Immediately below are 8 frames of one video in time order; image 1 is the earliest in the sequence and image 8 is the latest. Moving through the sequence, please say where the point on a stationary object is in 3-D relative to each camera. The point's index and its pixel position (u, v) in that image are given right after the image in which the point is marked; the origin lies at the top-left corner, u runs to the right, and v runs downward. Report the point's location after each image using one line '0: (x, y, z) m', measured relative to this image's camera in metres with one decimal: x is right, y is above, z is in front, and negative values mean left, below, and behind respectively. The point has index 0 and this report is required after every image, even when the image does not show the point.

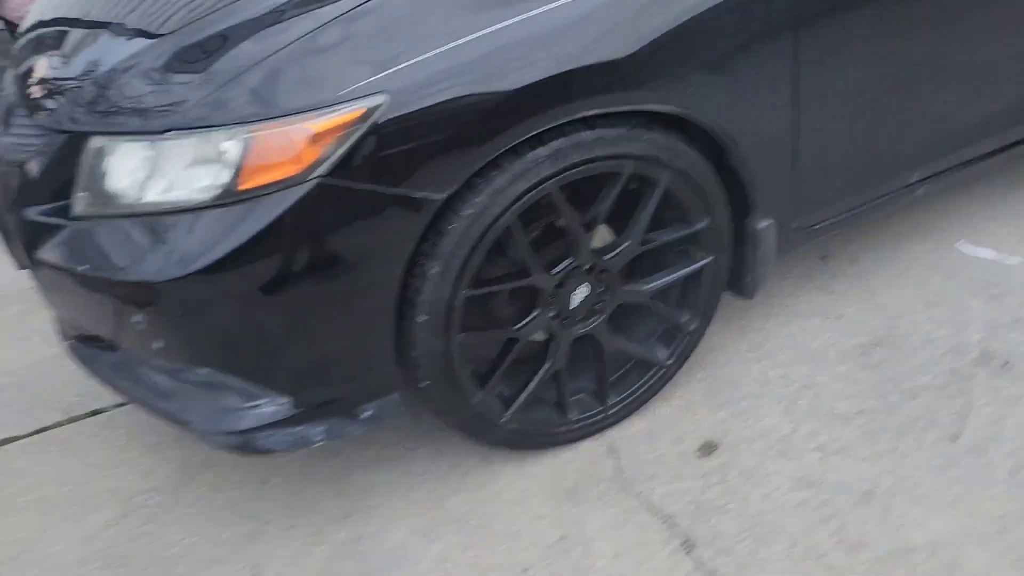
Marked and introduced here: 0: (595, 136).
0: (+0.2, +0.3, +1.7) m
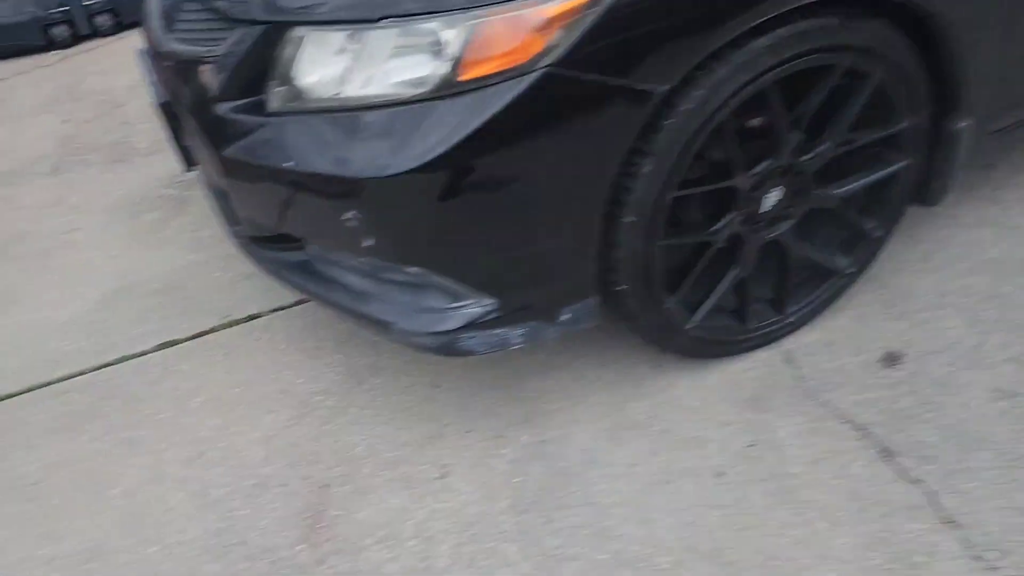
0: (+0.6, +0.5, +1.6) m
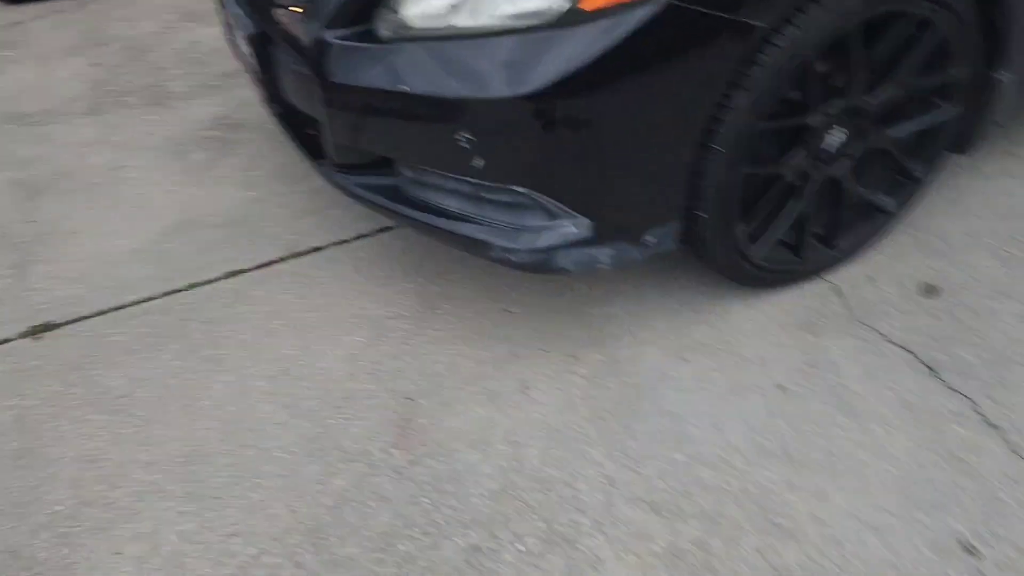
0: (+0.8, +0.7, +1.7) m
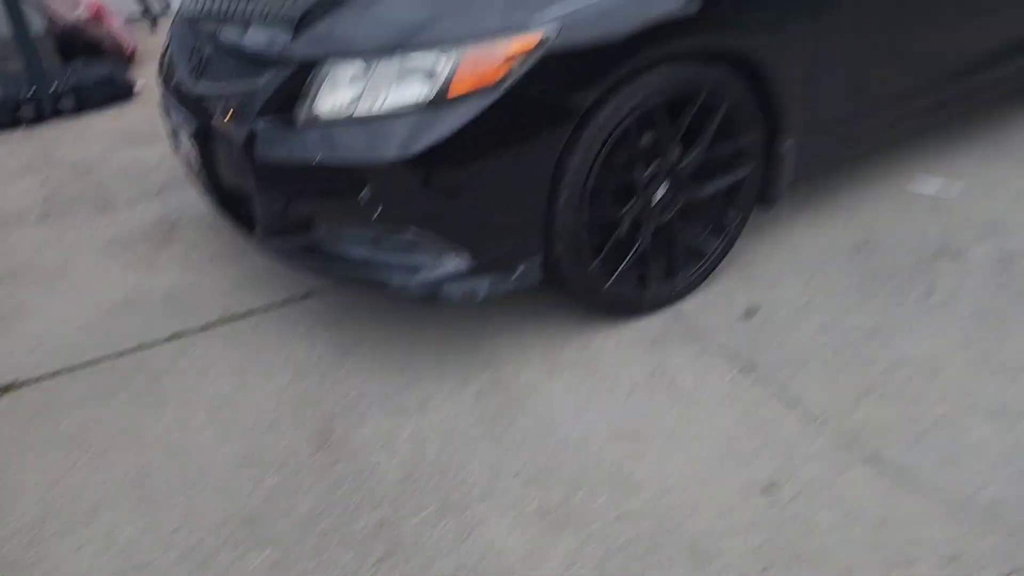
0: (+0.5, +0.6, +2.3) m
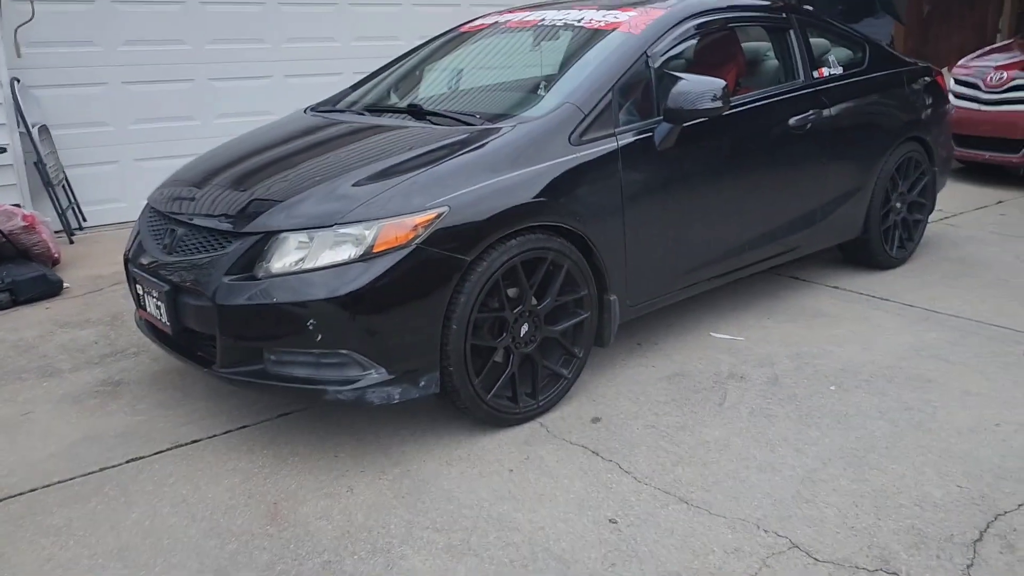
0: (+0.1, +0.2, +3.4) m
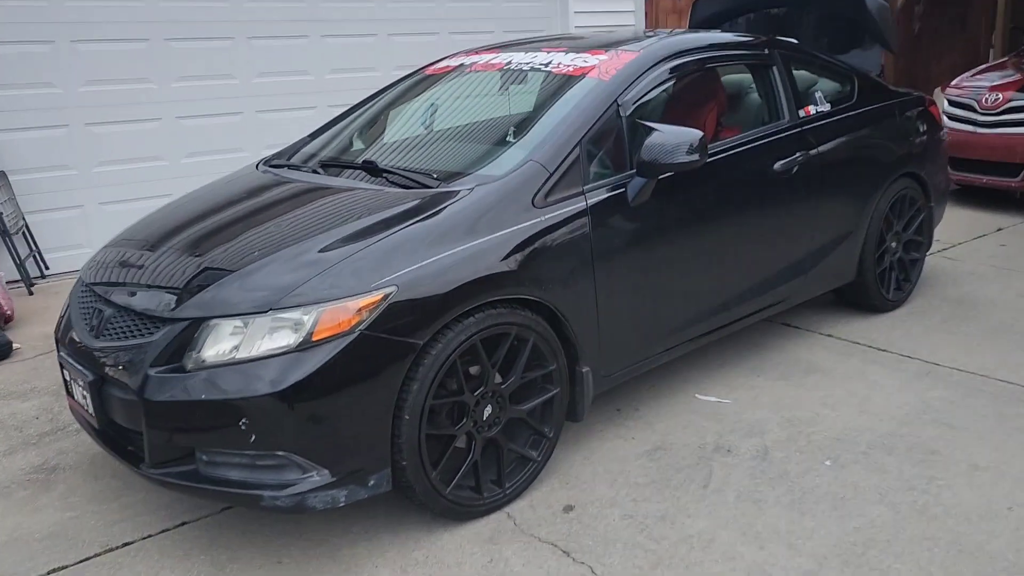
0: (-0.1, -0.1, +3.1) m
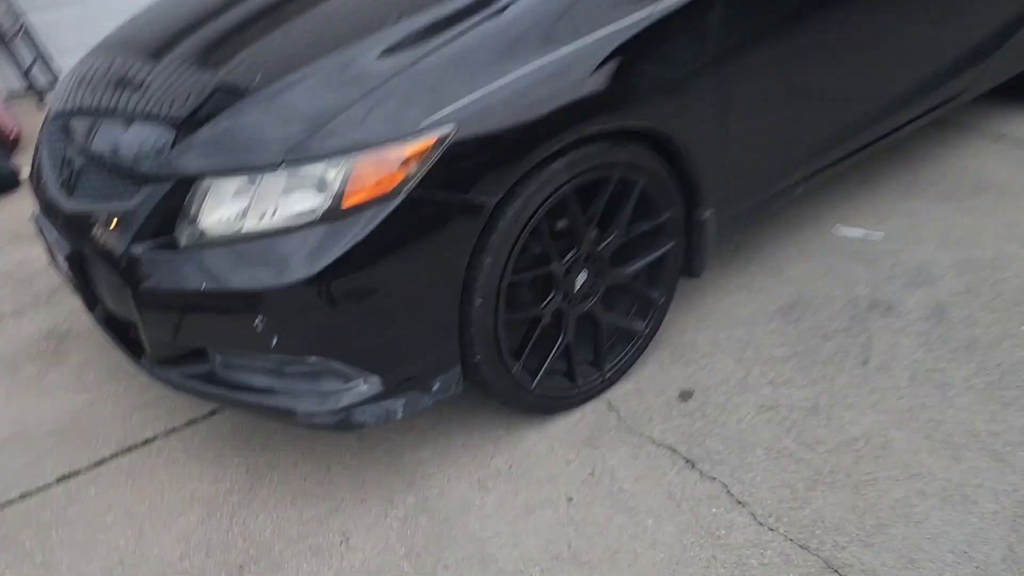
0: (+0.2, +0.4, +2.2) m
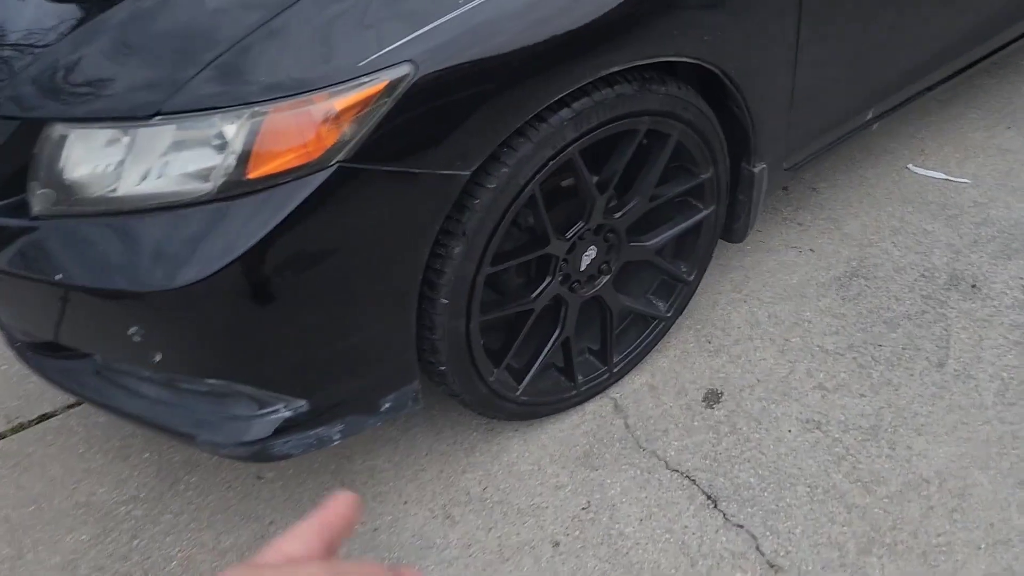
0: (+0.2, +0.4, +1.6) m
